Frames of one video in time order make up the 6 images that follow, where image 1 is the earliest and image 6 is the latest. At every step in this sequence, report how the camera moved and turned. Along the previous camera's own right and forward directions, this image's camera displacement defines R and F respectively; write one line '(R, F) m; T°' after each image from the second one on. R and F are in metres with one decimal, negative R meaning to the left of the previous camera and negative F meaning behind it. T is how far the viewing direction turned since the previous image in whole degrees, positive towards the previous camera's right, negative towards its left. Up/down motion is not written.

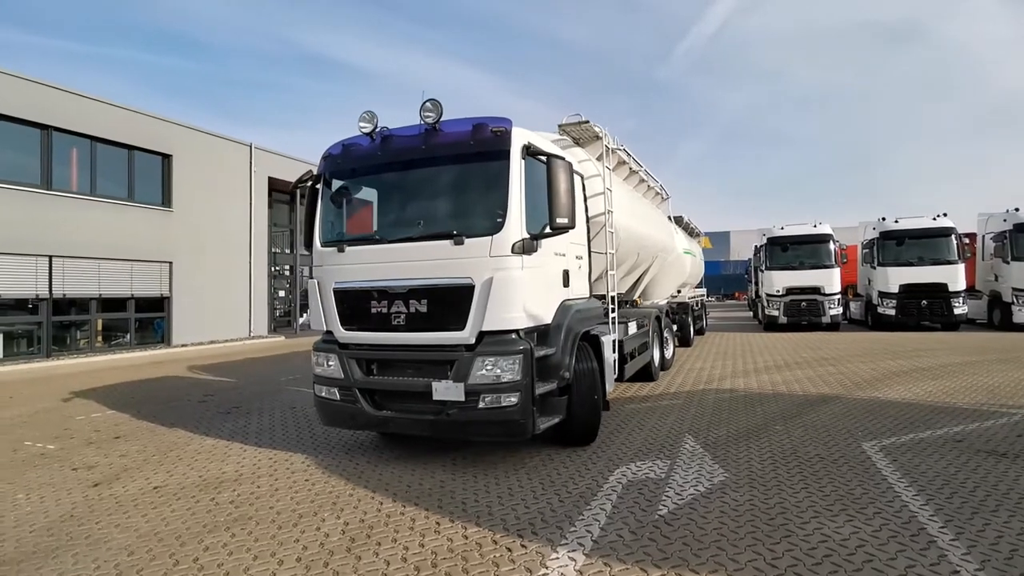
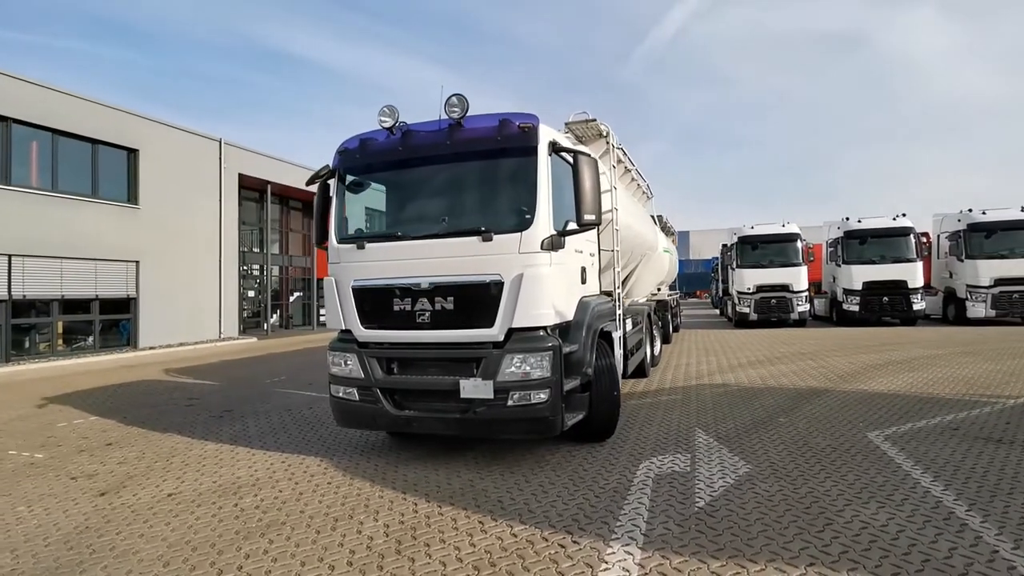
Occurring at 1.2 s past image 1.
(-0.6, 0.0) m; +4°
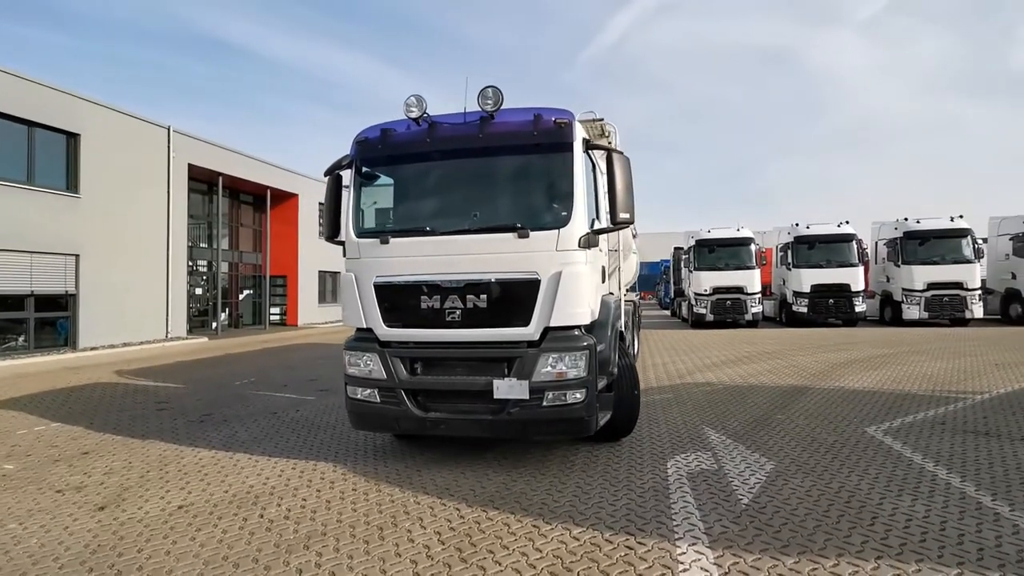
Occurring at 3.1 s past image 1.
(-0.9, +0.2) m; +7°
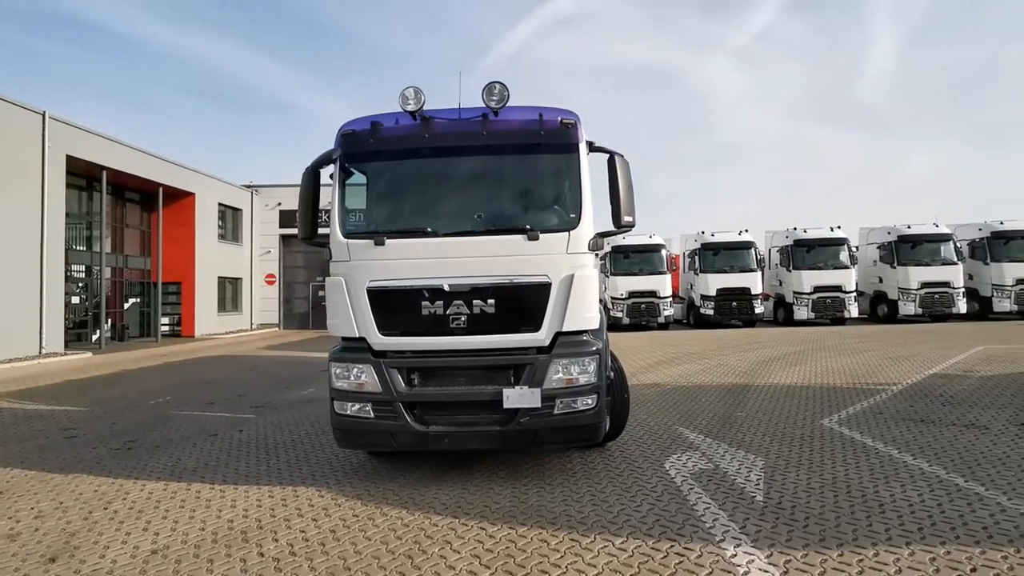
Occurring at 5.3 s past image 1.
(-1.0, +0.3) m; +11°
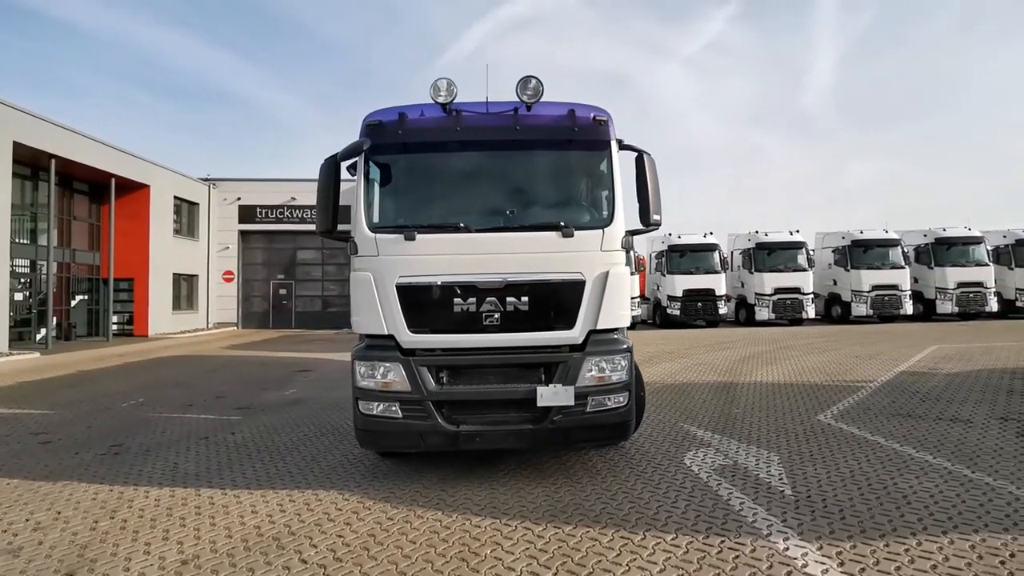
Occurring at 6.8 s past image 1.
(-0.7, +0.1) m; +5°
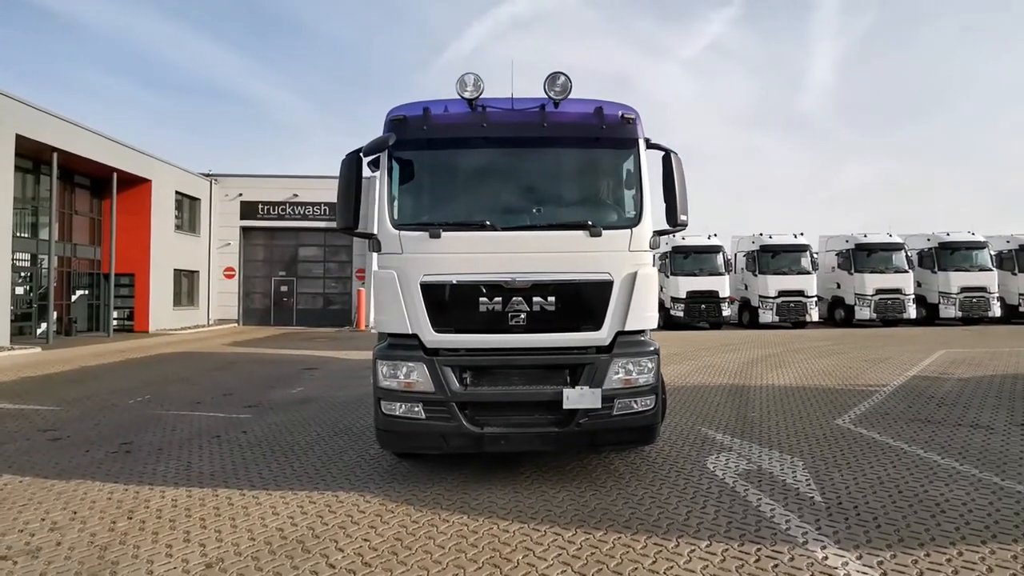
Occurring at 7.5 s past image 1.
(-0.2, +0.1) m; 0°
